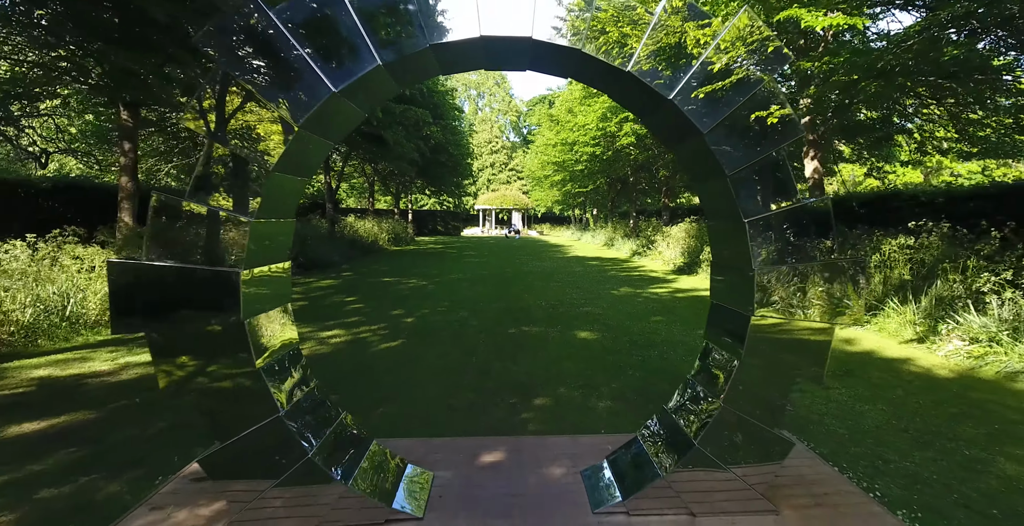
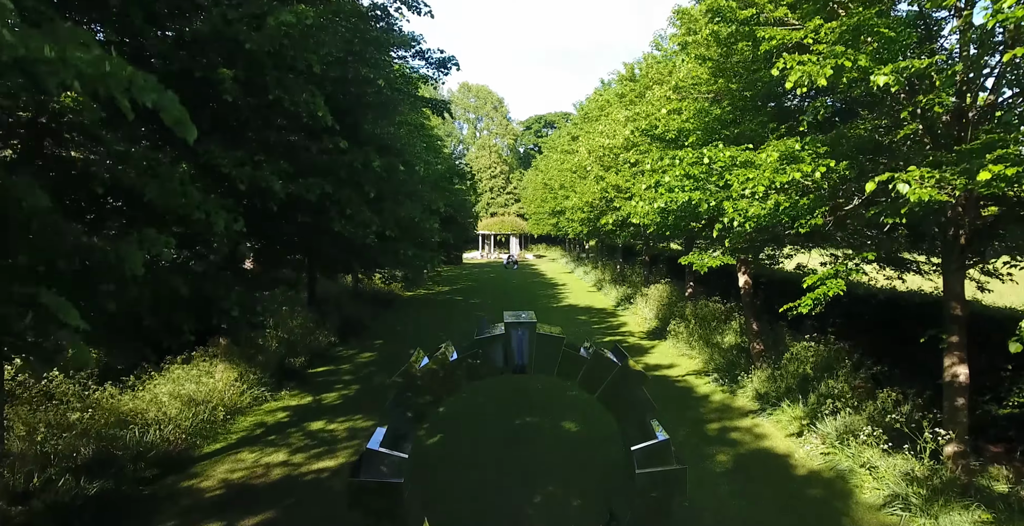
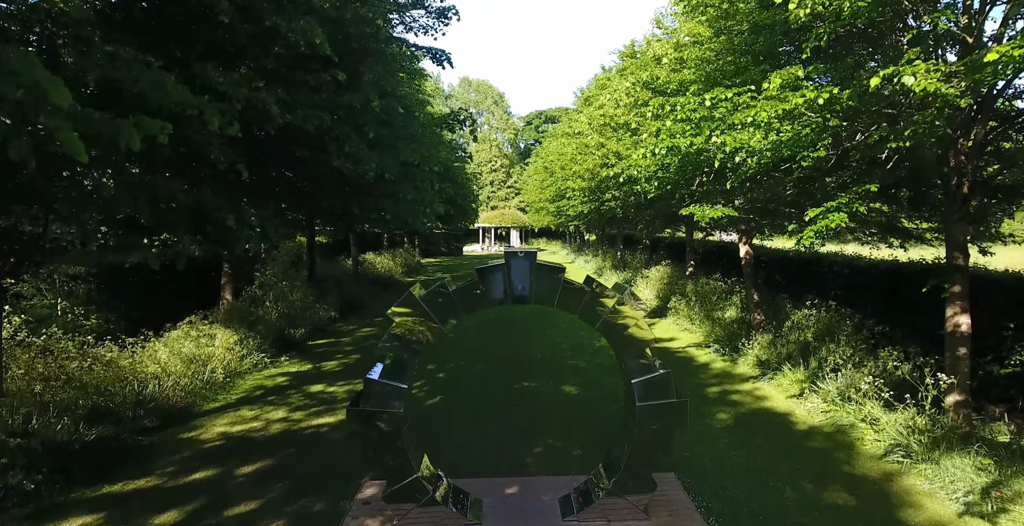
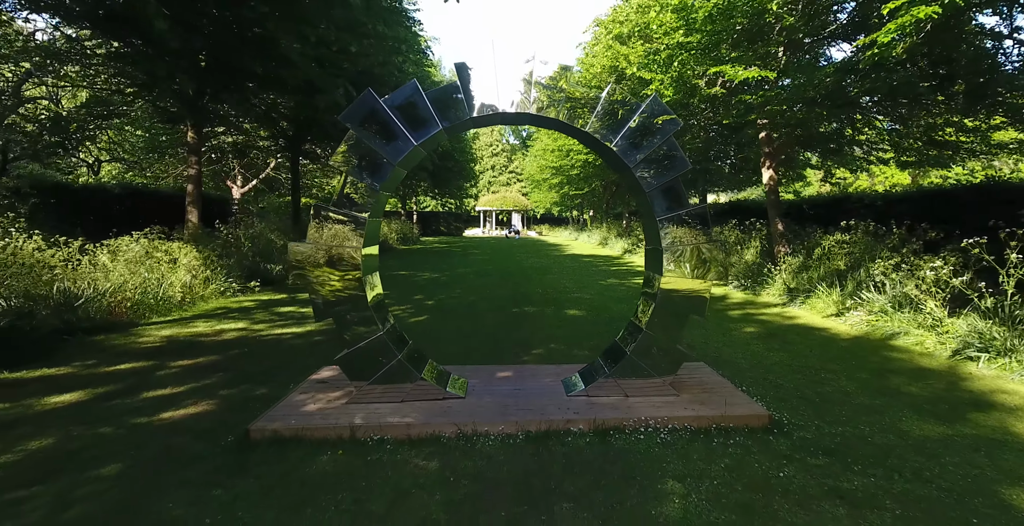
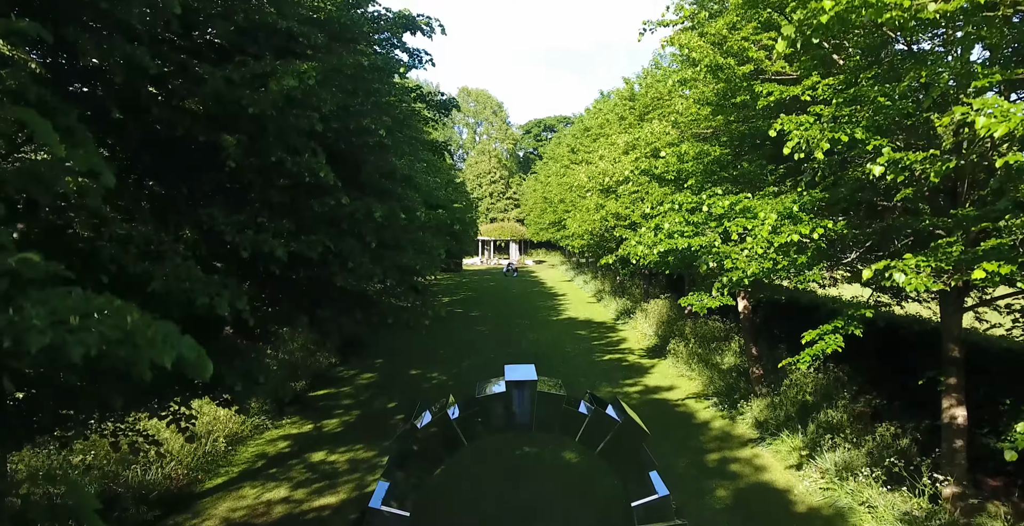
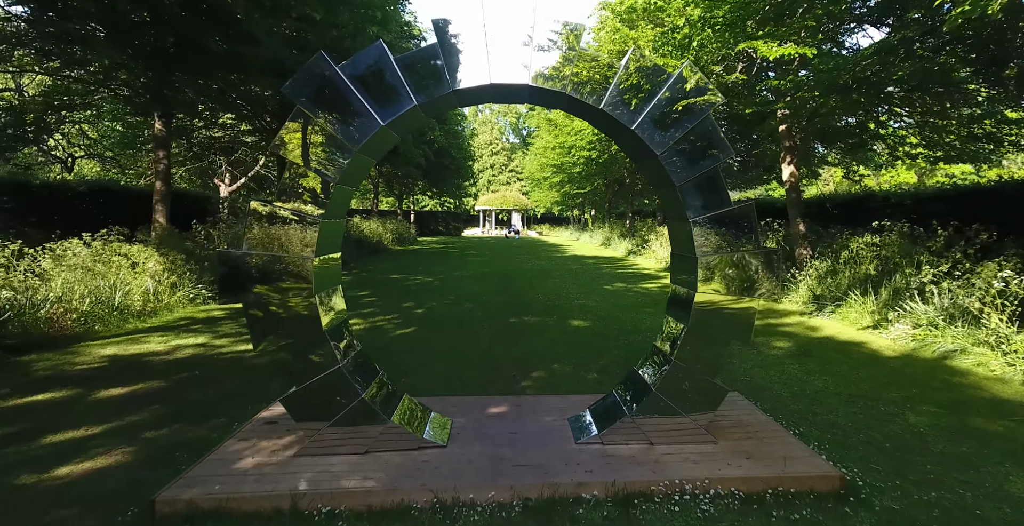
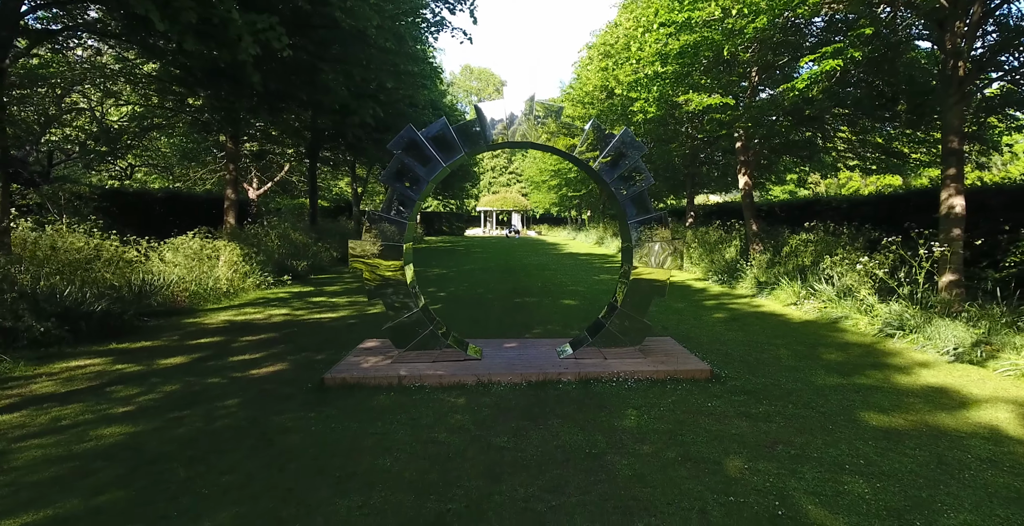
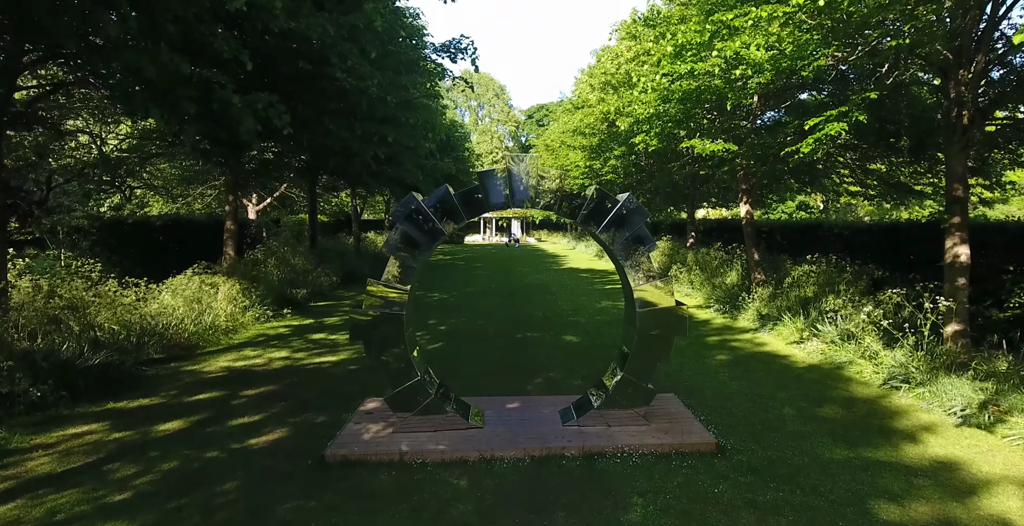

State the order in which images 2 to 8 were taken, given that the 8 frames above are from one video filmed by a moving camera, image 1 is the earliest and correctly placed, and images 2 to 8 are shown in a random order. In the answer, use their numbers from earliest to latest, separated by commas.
6, 4, 7, 8, 3, 2, 5
